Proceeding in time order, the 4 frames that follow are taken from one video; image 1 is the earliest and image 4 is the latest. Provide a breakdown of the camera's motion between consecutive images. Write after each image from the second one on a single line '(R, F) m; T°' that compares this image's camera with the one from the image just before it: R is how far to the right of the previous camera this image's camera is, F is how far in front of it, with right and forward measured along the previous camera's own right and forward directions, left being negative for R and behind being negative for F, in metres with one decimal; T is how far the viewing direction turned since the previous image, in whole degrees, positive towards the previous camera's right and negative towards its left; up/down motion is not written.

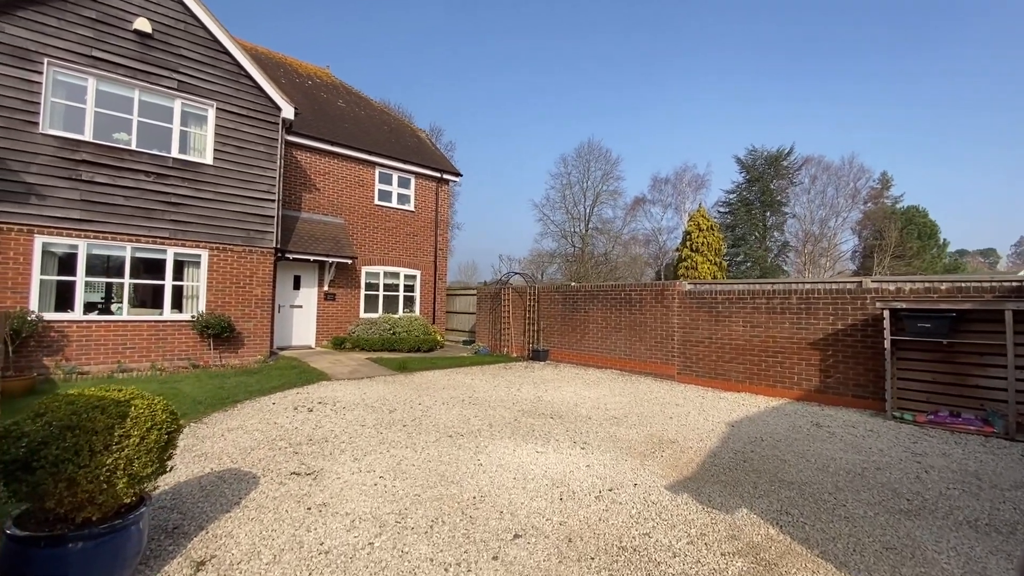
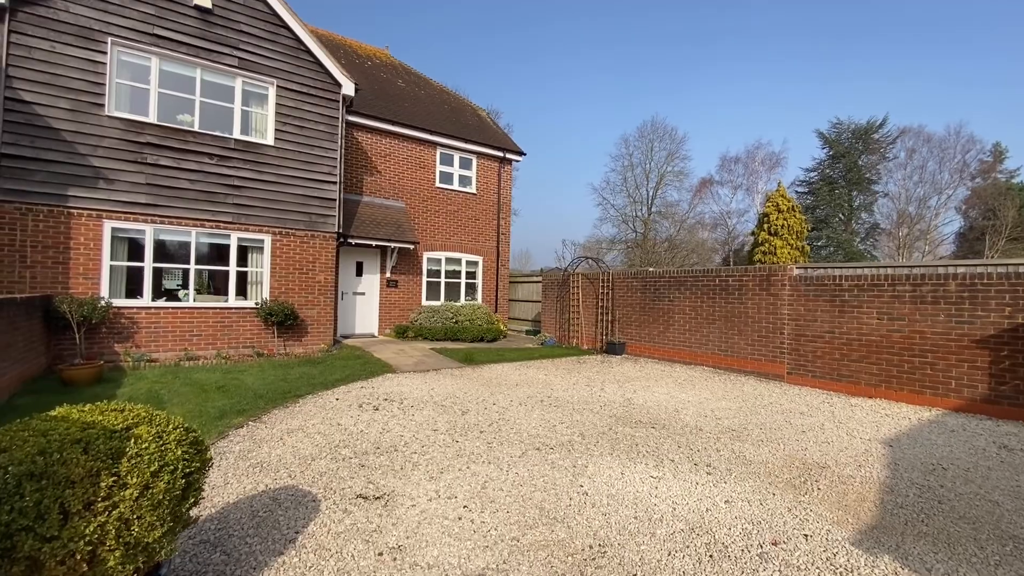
(-0.5, +0.9) m; -6°
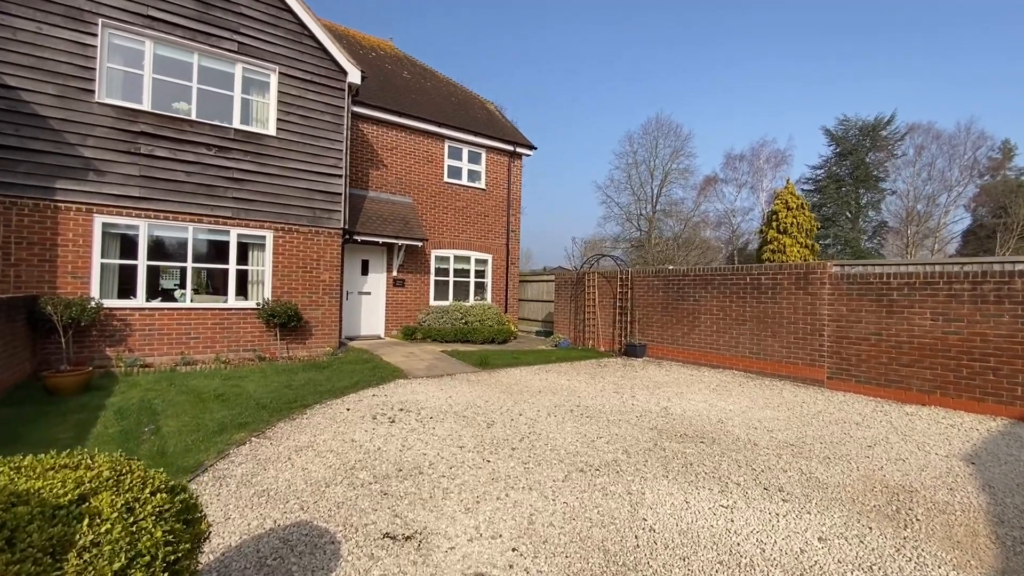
(-0.3, +0.5) m; 0°
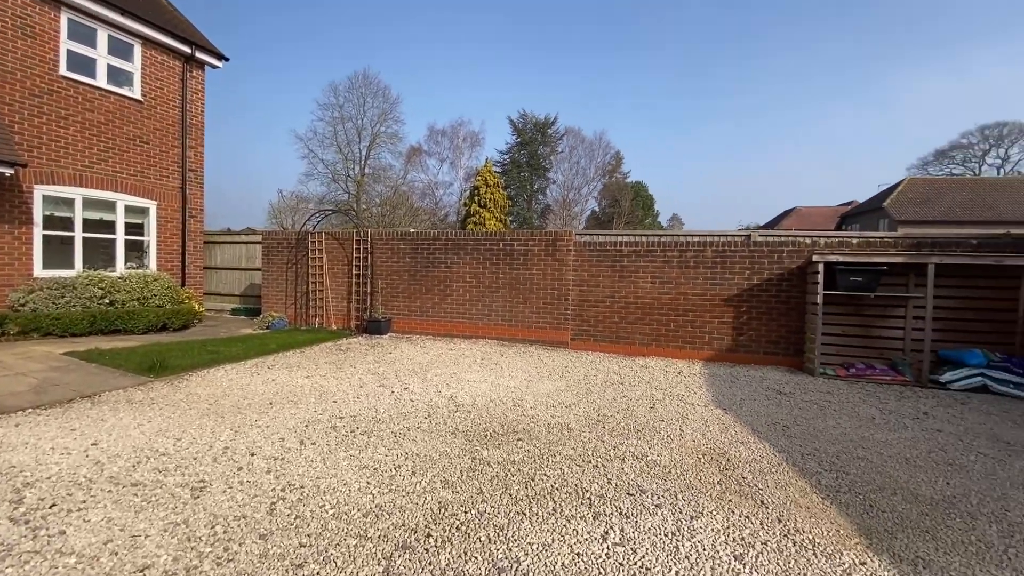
(-0.3, +1.8) m; +36°
